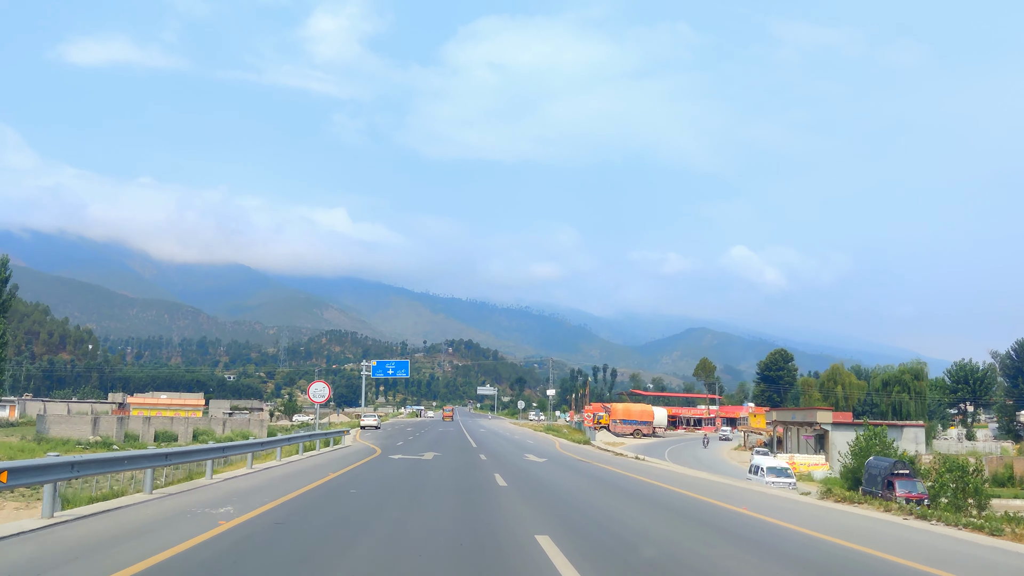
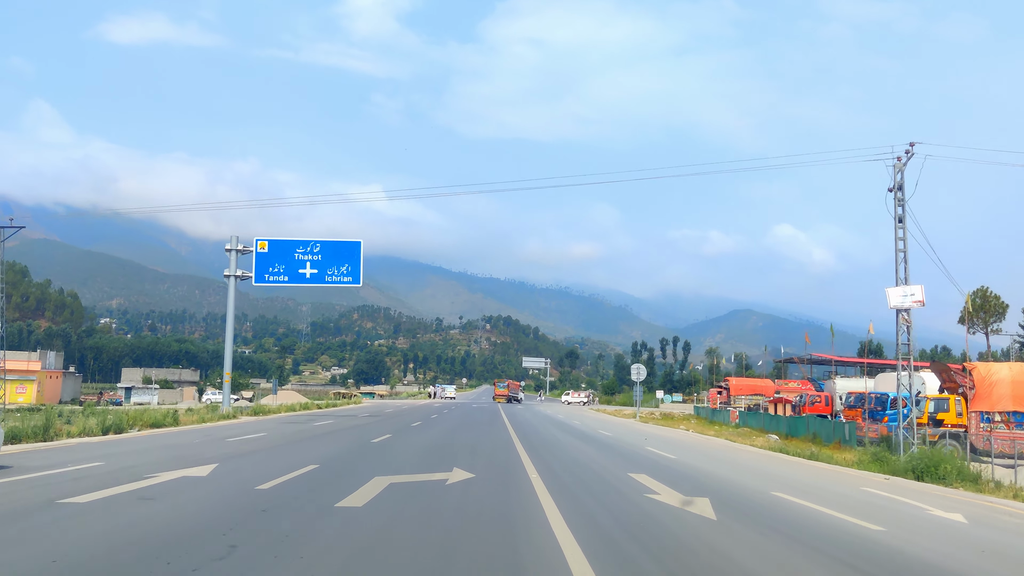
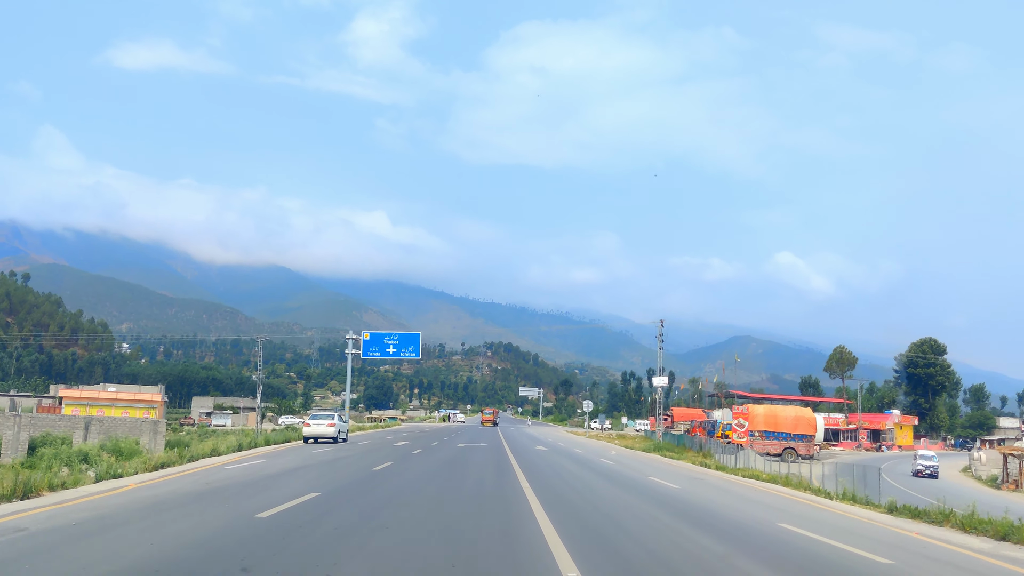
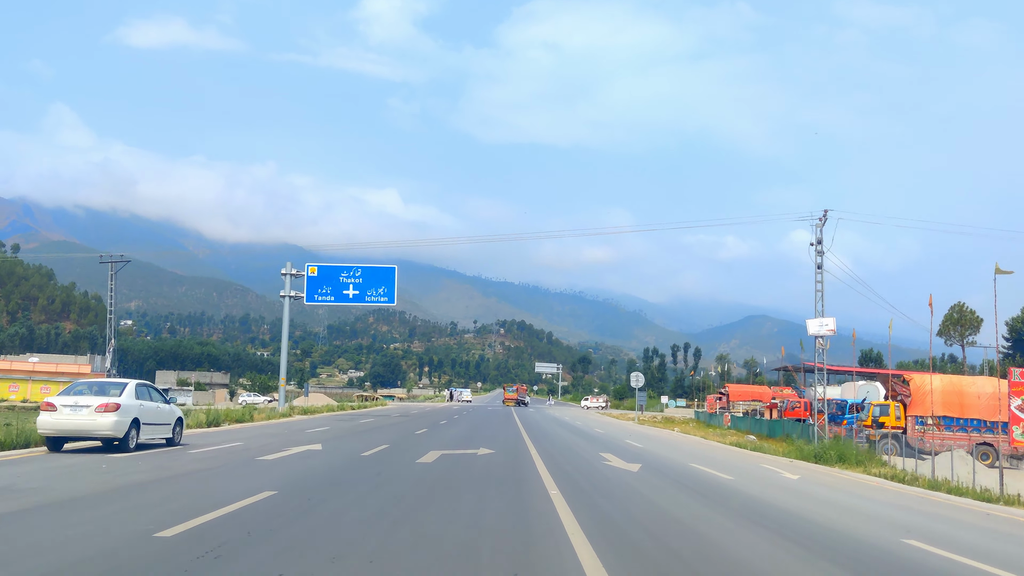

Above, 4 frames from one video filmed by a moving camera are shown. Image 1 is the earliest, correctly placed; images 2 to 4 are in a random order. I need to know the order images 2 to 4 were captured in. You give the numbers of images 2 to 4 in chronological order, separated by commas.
3, 4, 2
